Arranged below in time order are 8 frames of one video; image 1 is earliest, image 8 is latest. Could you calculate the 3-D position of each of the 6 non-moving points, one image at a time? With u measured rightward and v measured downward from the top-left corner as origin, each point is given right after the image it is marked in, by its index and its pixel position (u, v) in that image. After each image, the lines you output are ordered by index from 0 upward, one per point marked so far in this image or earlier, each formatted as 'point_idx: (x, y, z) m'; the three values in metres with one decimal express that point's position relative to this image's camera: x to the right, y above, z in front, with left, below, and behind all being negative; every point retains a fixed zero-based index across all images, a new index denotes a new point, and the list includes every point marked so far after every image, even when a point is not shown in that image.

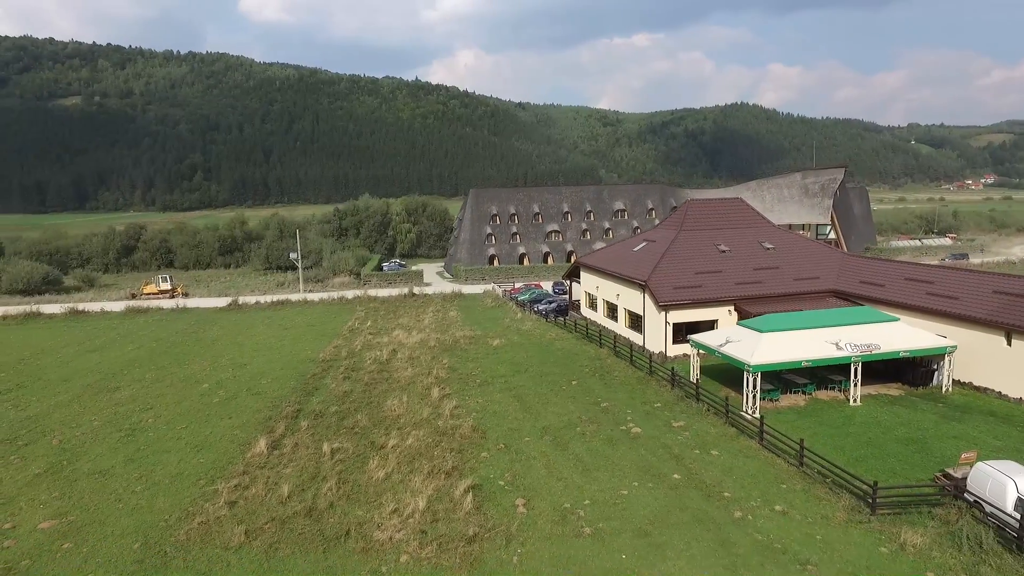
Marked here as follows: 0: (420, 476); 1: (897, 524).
0: (-2.2, -4.4, +14.5) m
1: (+7.6, -4.6, +12.0) m
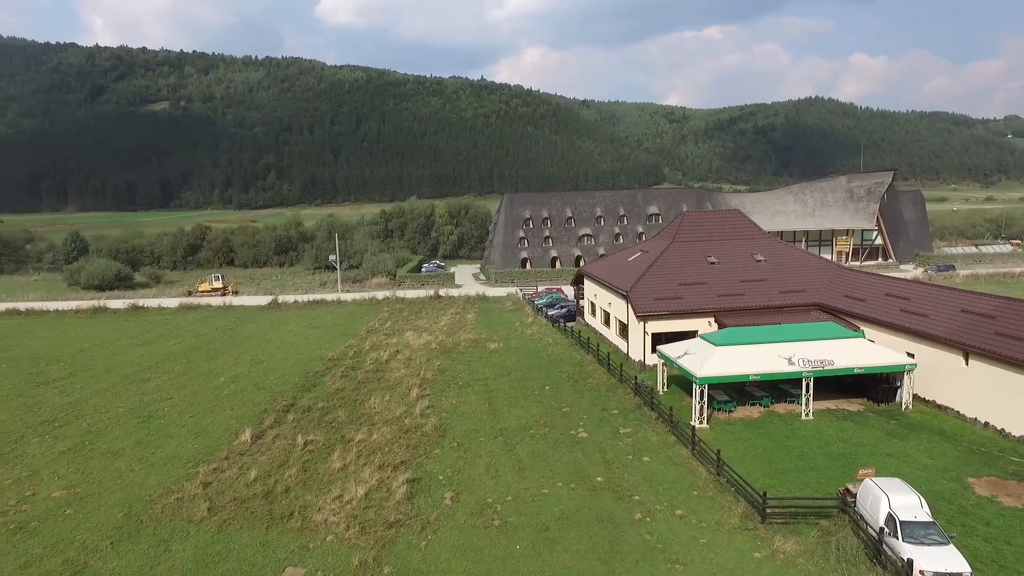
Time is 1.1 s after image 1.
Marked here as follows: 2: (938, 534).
0: (-3.8, -4.8, +16.3) m
1: (+5.7, -5.1, +12.8) m
2: (+8.0, -4.6, +11.5) m
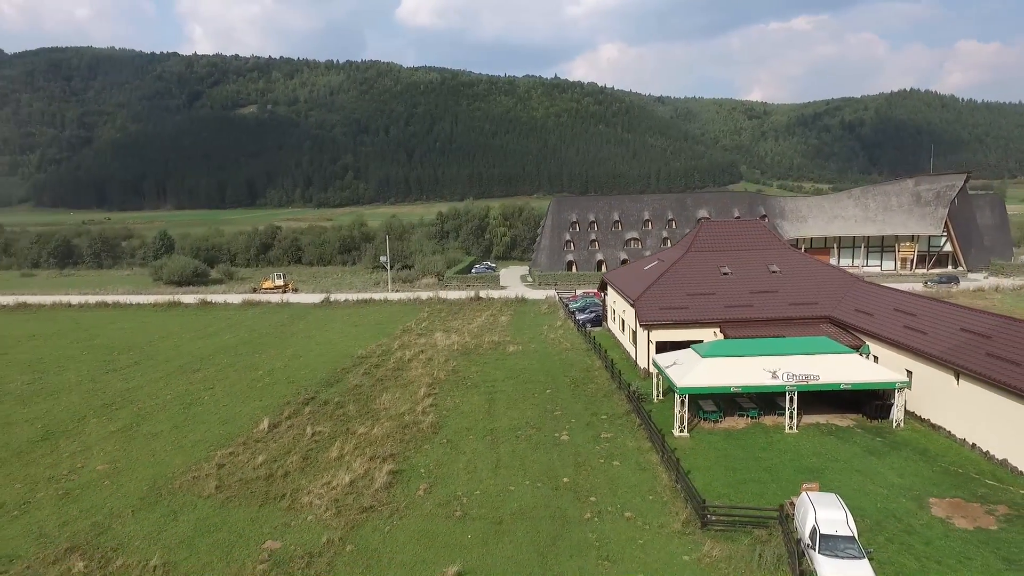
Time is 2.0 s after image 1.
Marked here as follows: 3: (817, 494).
0: (-4.4, -5.0, +18.0) m
1: (+4.6, -5.5, +13.5) m
2: (+6.7, -5.0, +11.9) m
3: (+6.9, -4.5, +13.4) m
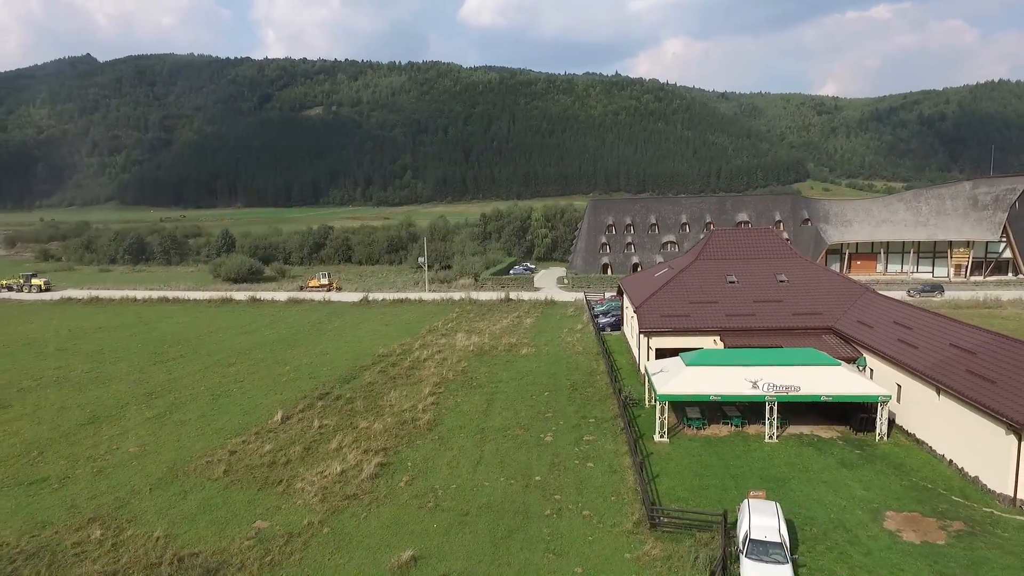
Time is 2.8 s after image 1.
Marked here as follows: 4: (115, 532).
0: (-5.0, -5.2, +19.7) m
1: (+3.5, -5.8, +14.3) m
2: (+5.5, -5.4, +12.5) m
3: (+5.9, -4.9, +13.9) m
4: (-9.8, -6.0, +15.1) m
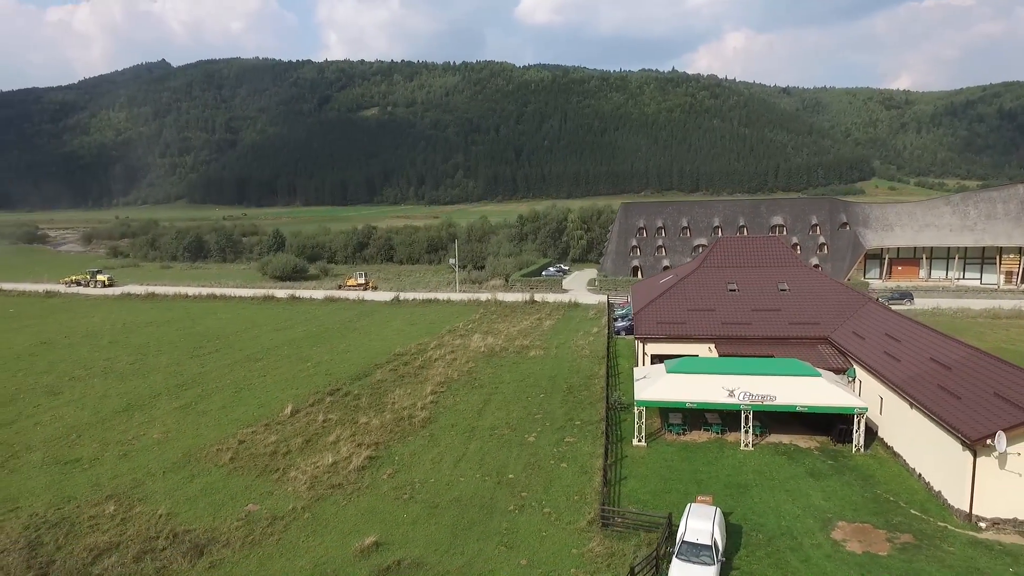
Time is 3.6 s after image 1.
0: (-5.6, -5.4, +21.2) m
1: (+2.5, -6.1, +15.1) m
2: (+4.3, -5.7, +13.2) m
3: (+4.8, -5.2, +14.6) m
4: (-10.7, -6.1, +17.1) m
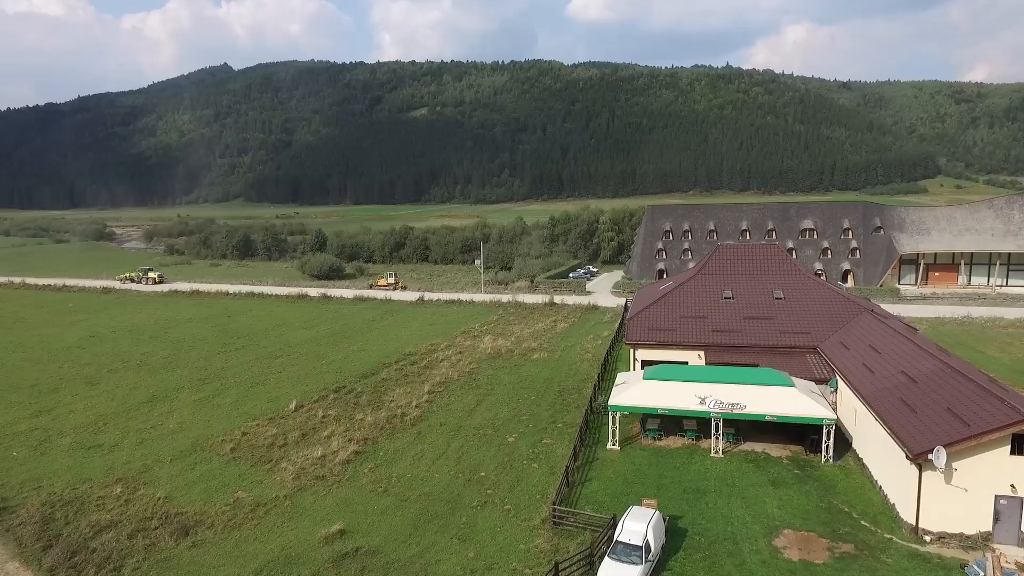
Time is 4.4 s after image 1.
0: (-6.3, -5.6, +22.7) m
1: (+1.2, -6.4, +16.0) m
2: (+2.9, -6.1, +13.9) m
3: (+3.5, -5.6, +15.3) m
4: (-11.8, -6.3, +19.0) m
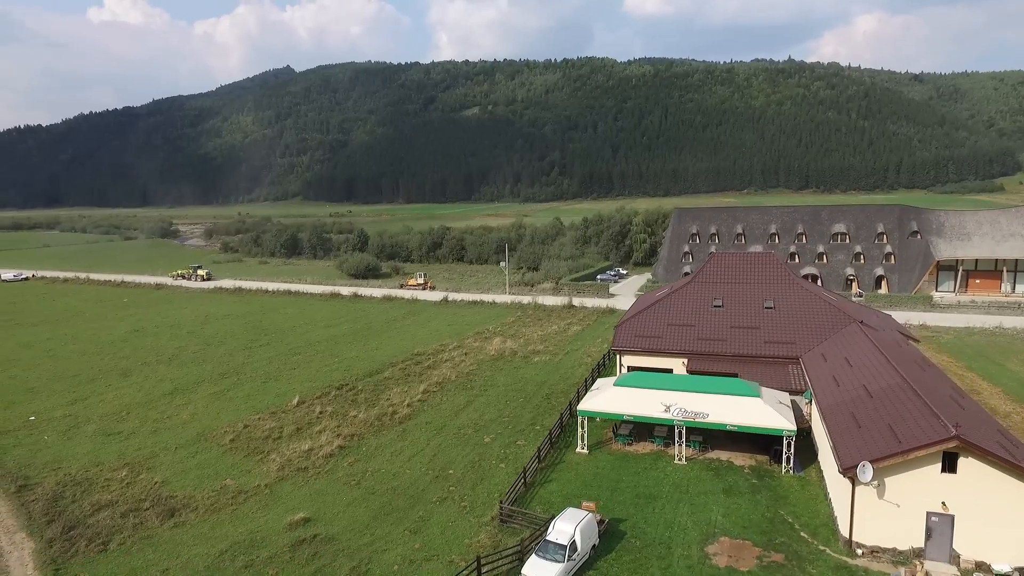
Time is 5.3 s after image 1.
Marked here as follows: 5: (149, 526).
0: (-7.2, -5.8, +24.3) m
1: (-0.2, -6.7, +17.0) m
2: (+1.3, -6.4, +14.8) m
3: (+2.0, -5.9, +16.1) m
4: (-12.9, -6.4, +21.0) m
5: (-10.4, -6.8, +17.7) m
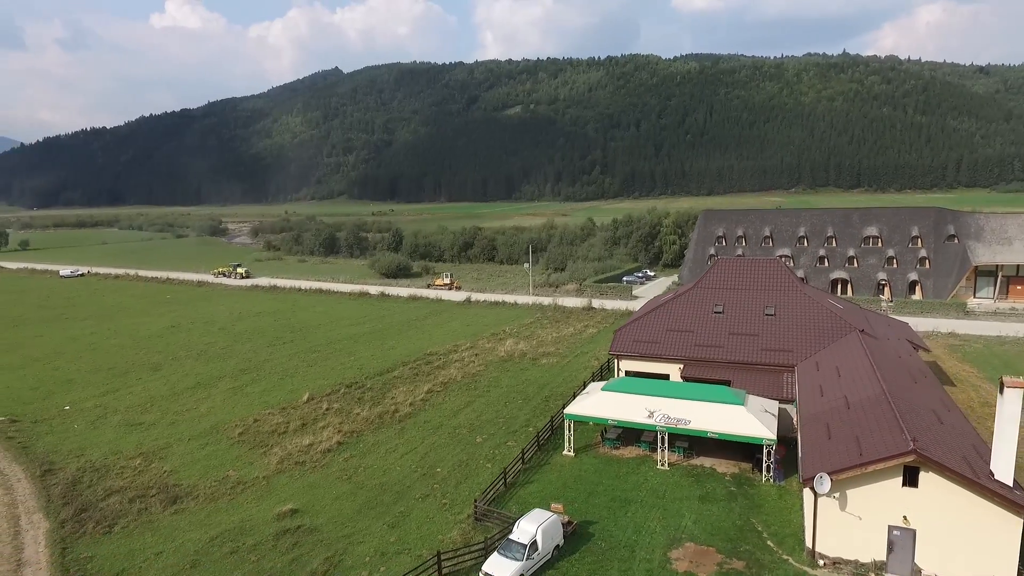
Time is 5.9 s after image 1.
0: (-7.4, -5.9, +25.4) m
1: (-1.0, -6.9, +17.7) m
2: (+0.3, -6.6, +15.4) m
3: (+1.1, -6.1, +16.6) m
4: (-13.4, -6.5, +22.6) m
5: (-11.1, -6.9, +19.1) m
